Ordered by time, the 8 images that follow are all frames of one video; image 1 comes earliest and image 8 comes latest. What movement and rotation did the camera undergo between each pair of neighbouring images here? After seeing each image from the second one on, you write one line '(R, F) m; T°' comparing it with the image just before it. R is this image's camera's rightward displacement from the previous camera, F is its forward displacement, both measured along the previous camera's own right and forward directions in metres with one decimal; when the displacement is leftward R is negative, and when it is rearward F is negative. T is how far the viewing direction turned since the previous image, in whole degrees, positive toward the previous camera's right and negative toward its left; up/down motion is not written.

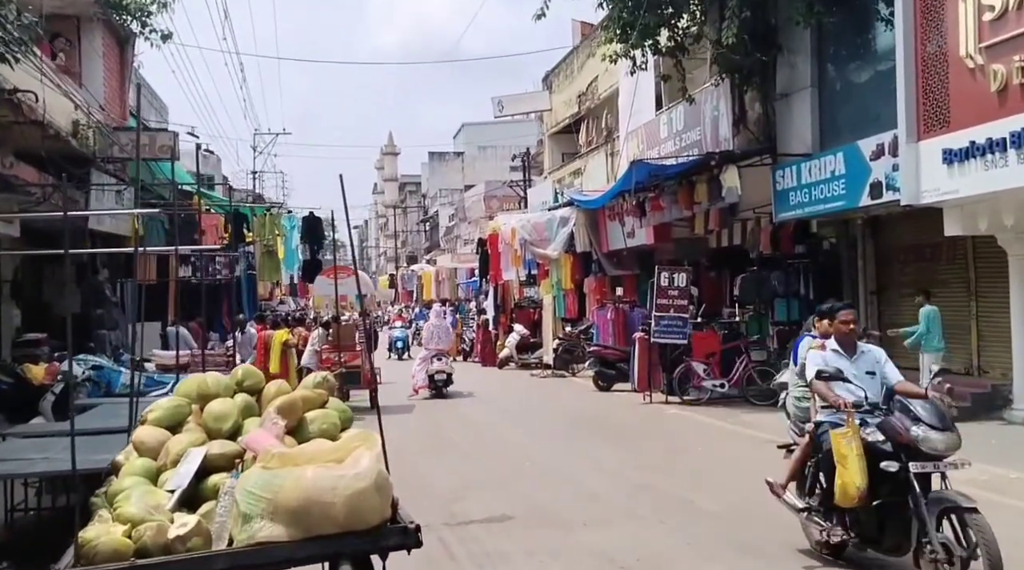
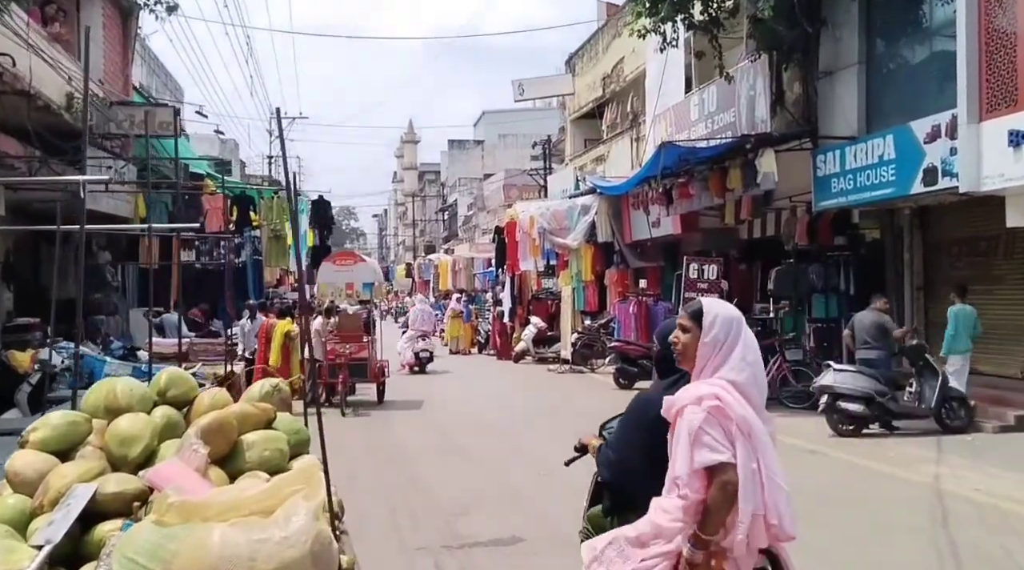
(0.0, +1.0) m; -1°
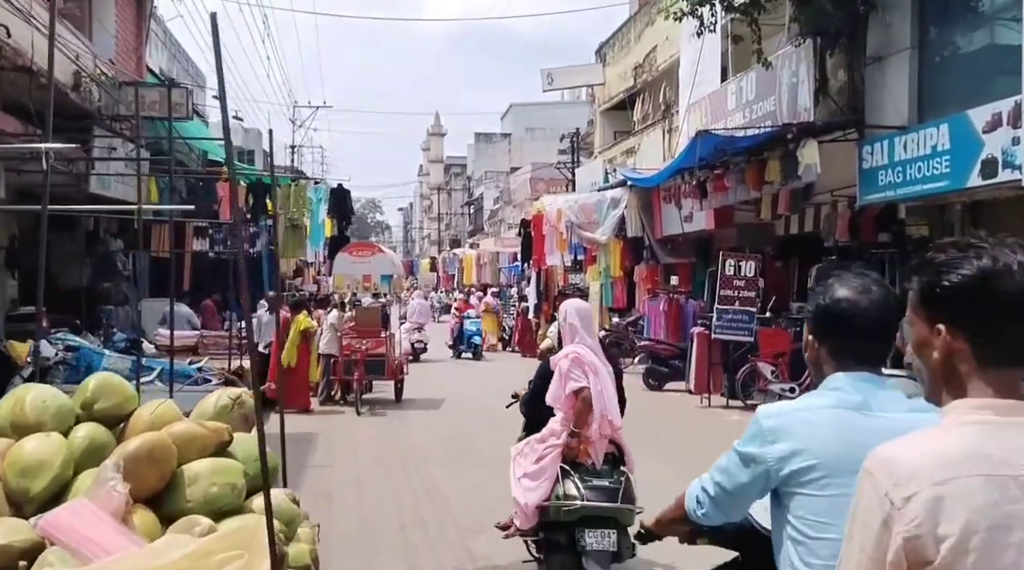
(0.0, +0.7) m; -1°
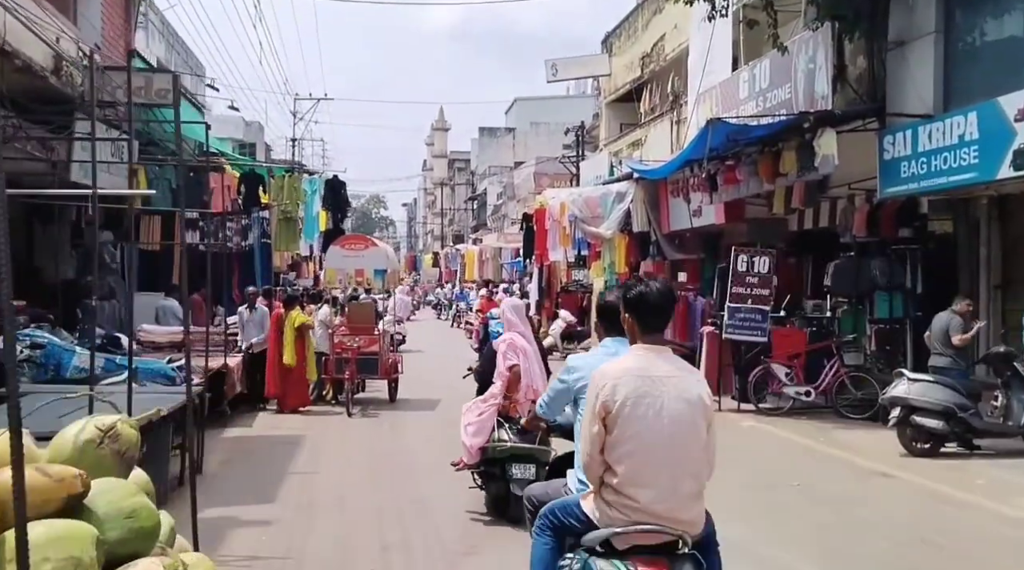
(+0.1, +0.7) m; 0°
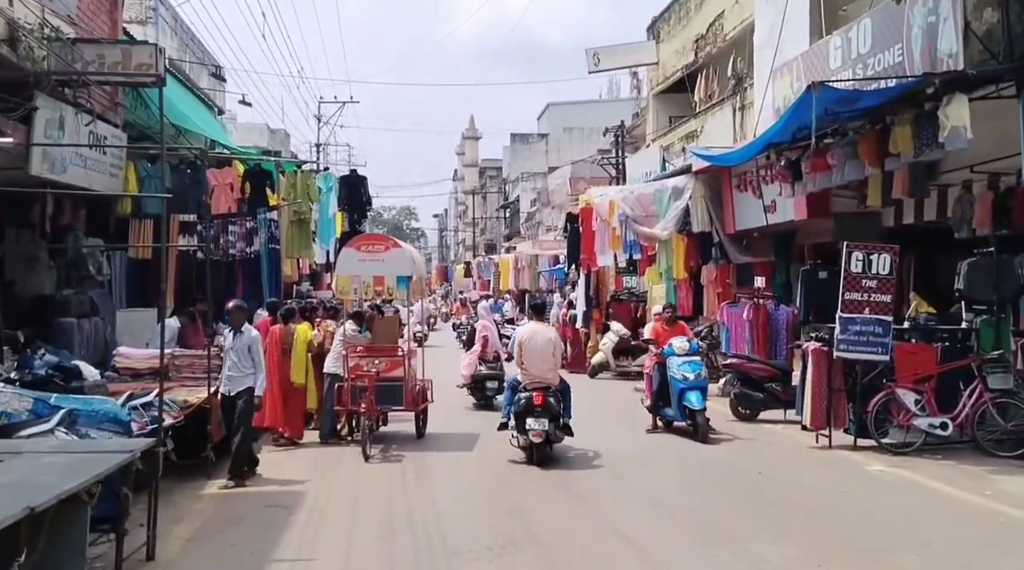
(-0.2, +2.4) m; -2°
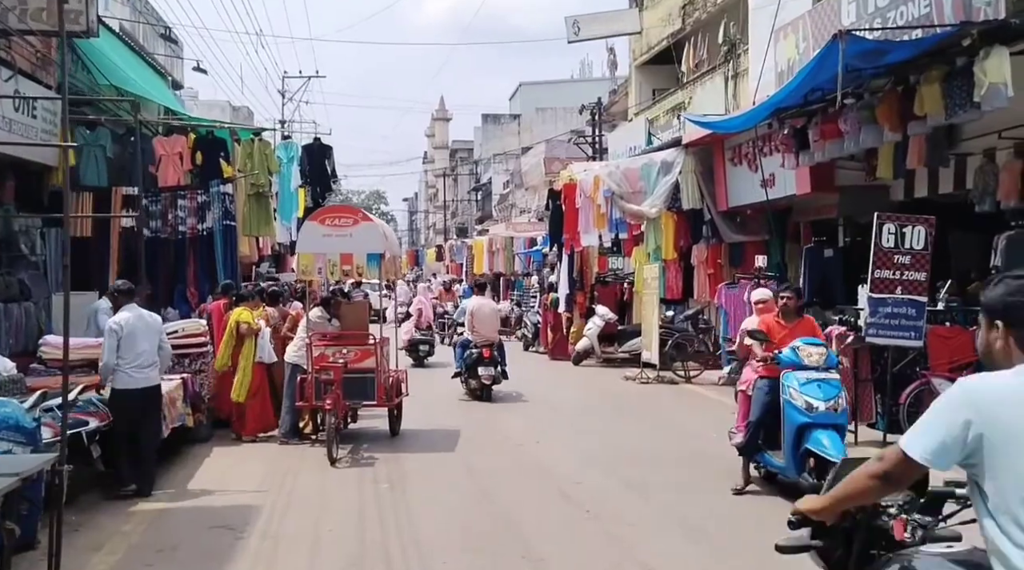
(-0.1, +1.2) m; +2°
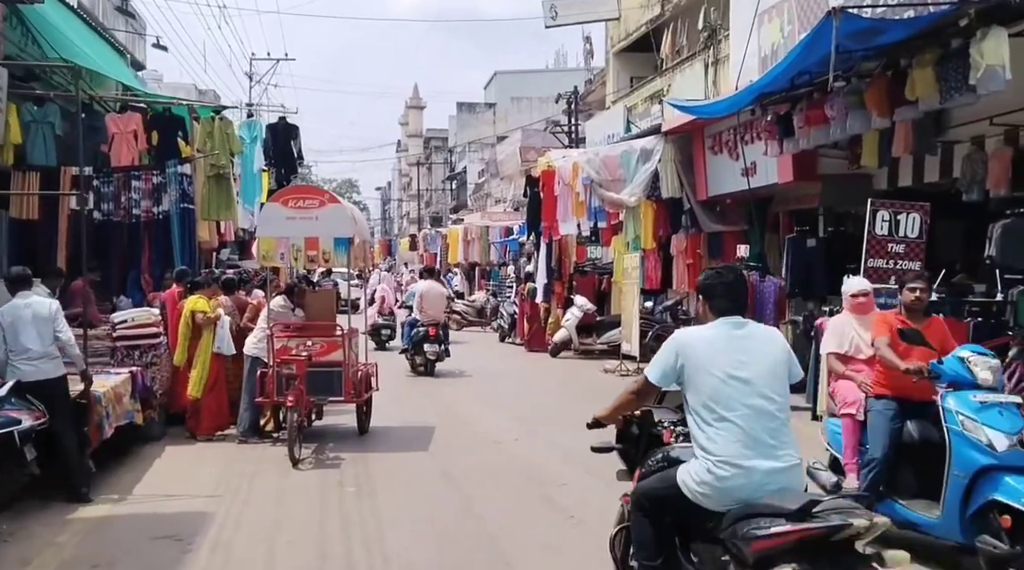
(0.0, +0.5) m; +1°
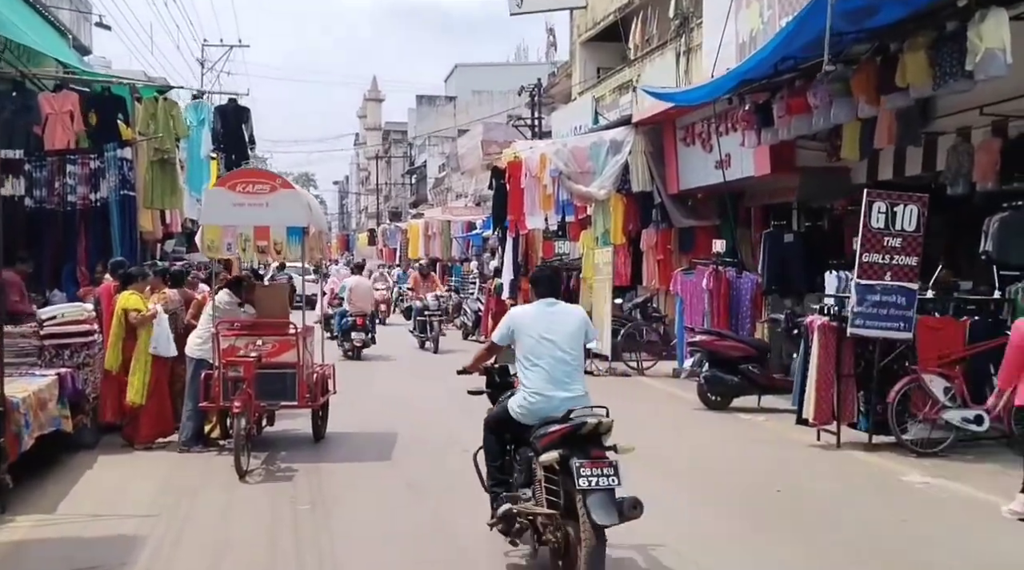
(-0.1, +0.6) m; +2°
